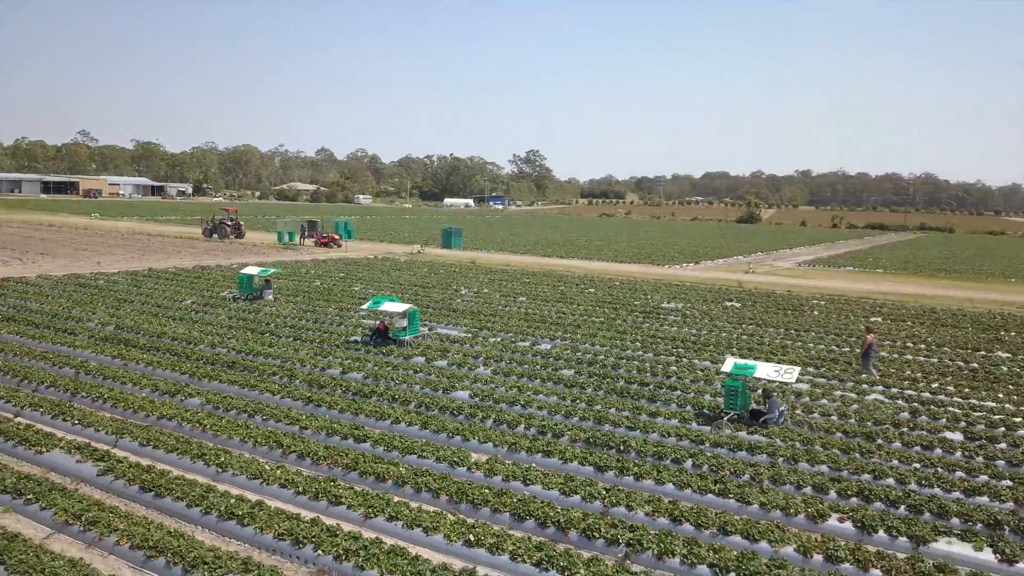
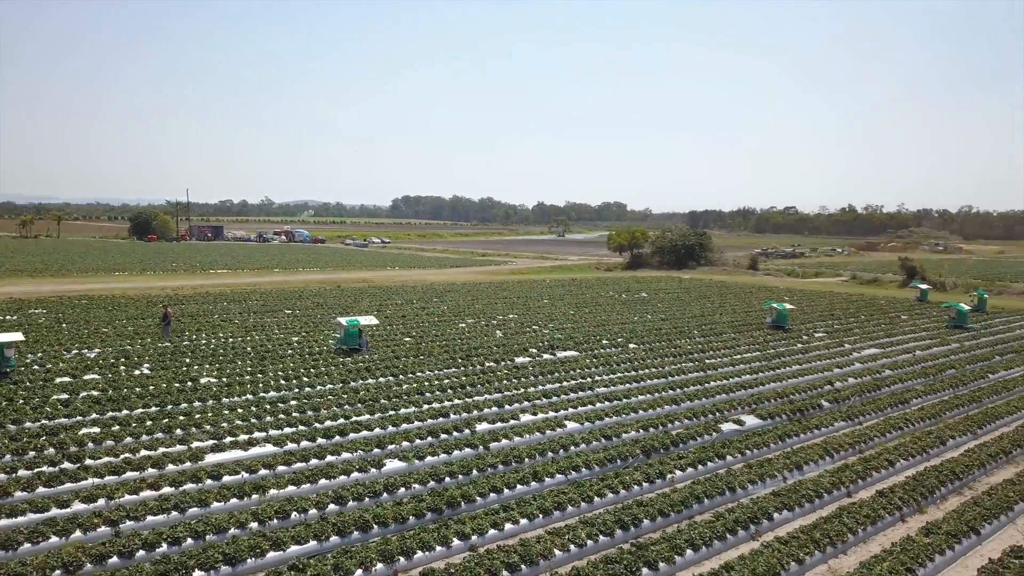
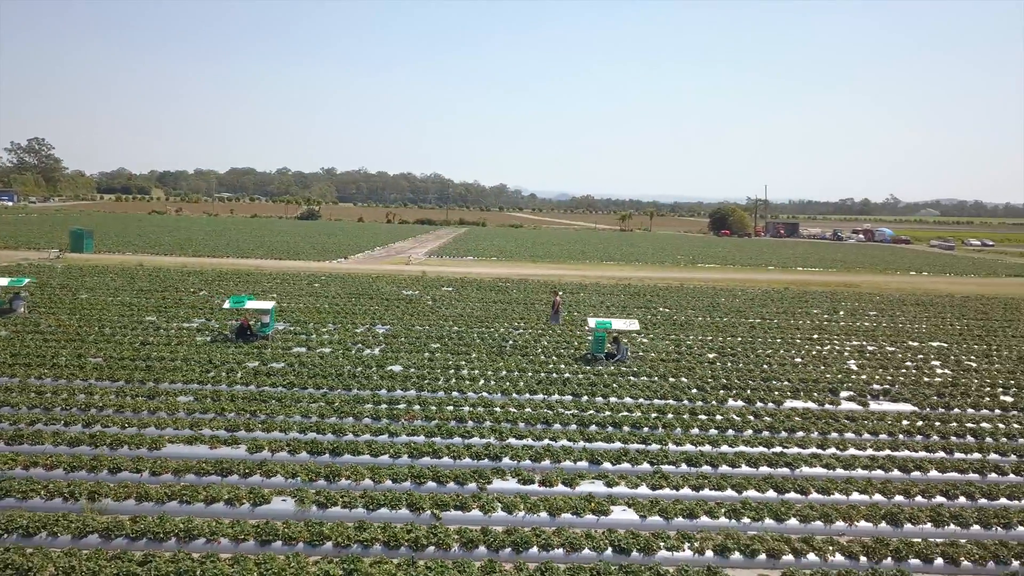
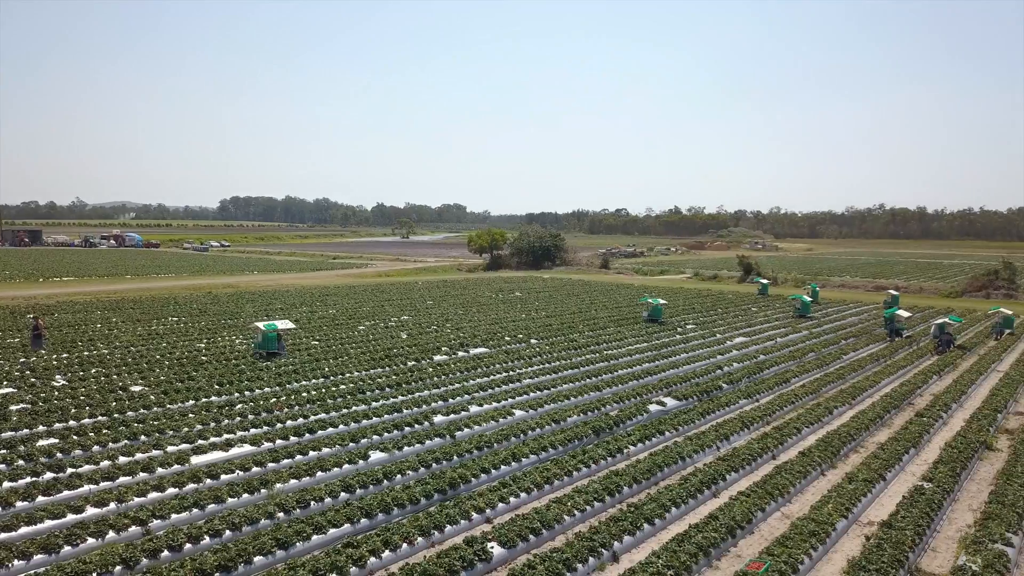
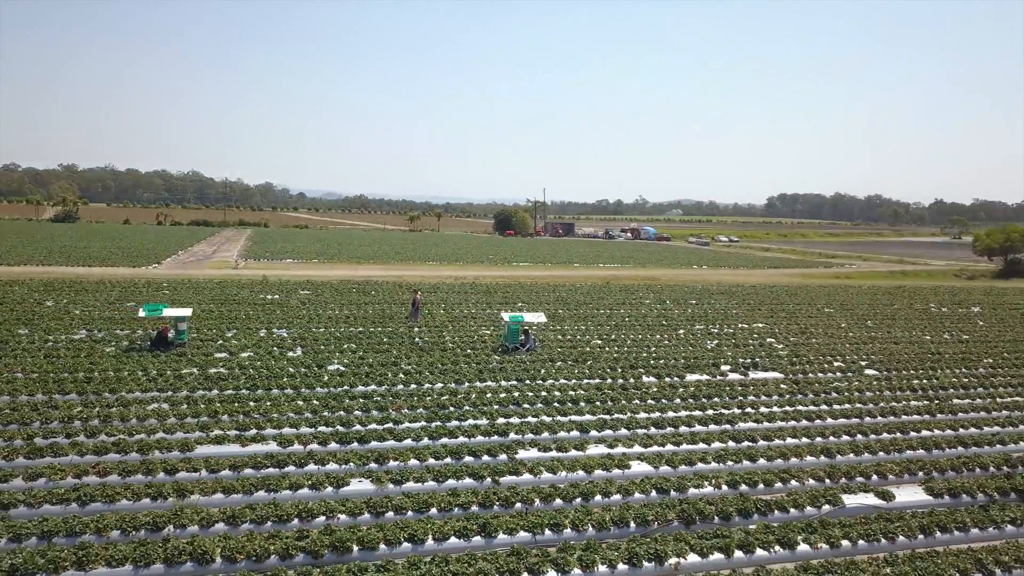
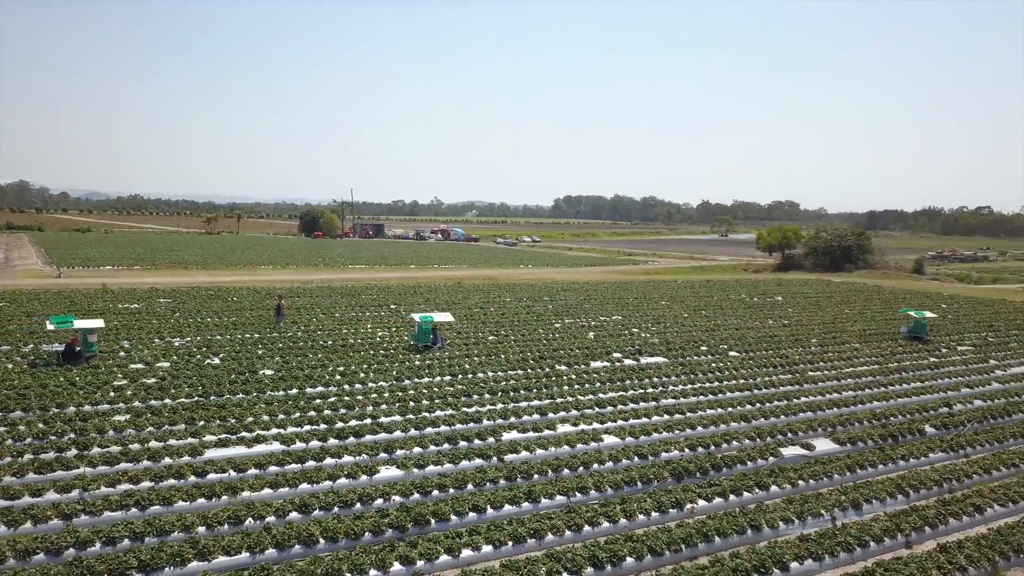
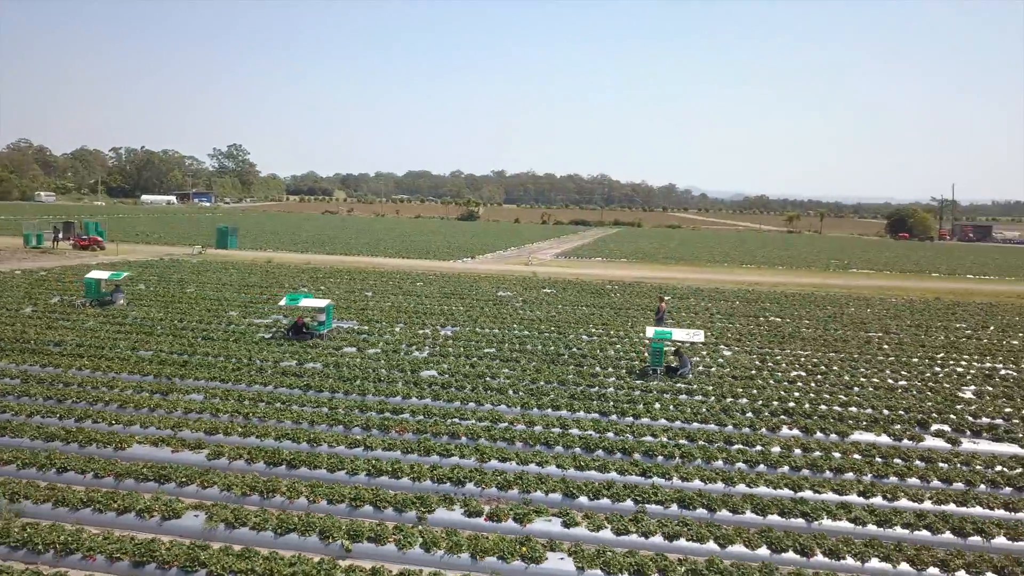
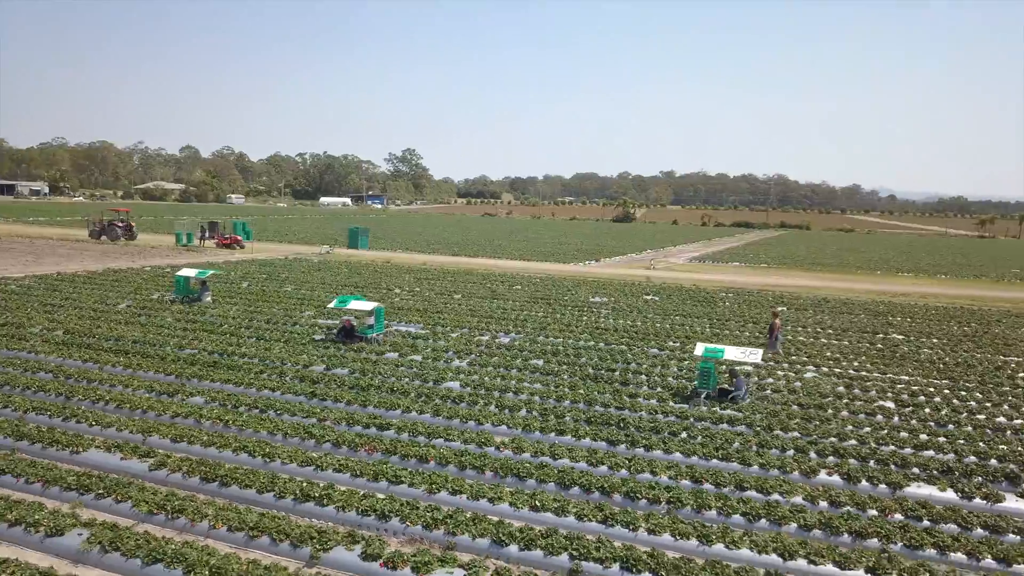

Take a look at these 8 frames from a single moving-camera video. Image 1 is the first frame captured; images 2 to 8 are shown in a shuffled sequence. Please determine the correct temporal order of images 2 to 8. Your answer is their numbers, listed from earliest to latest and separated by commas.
8, 7, 3, 5, 6, 2, 4
